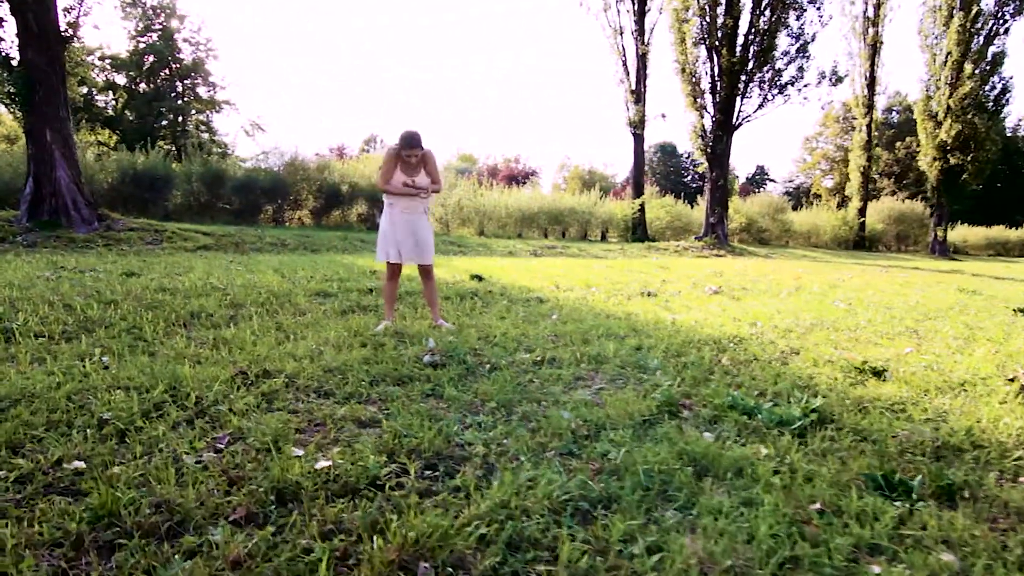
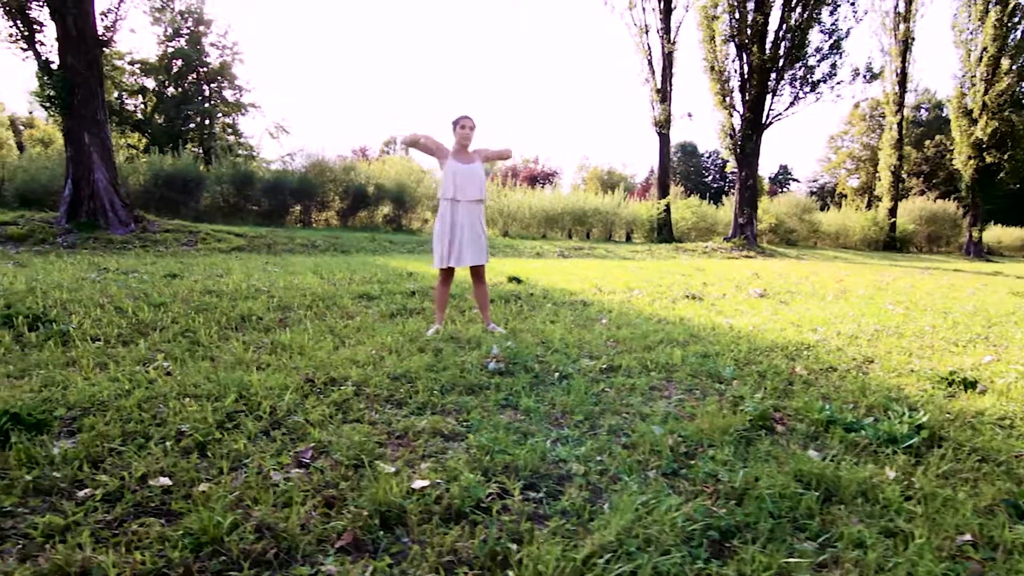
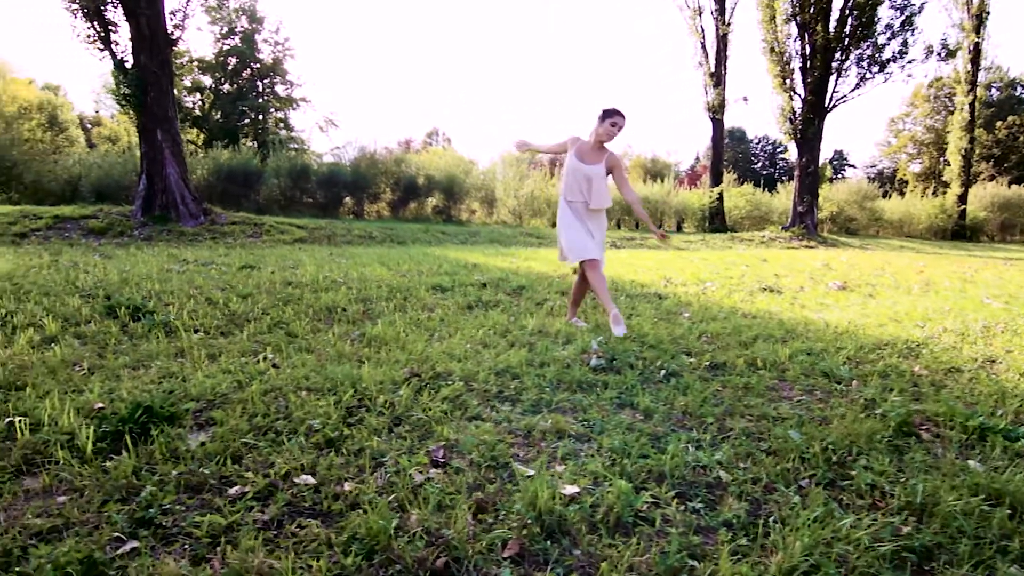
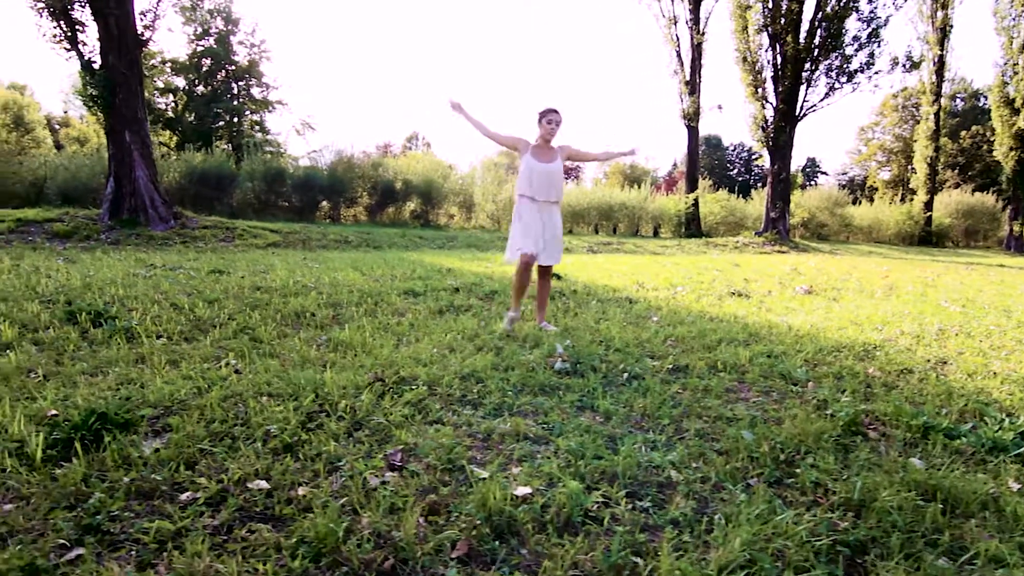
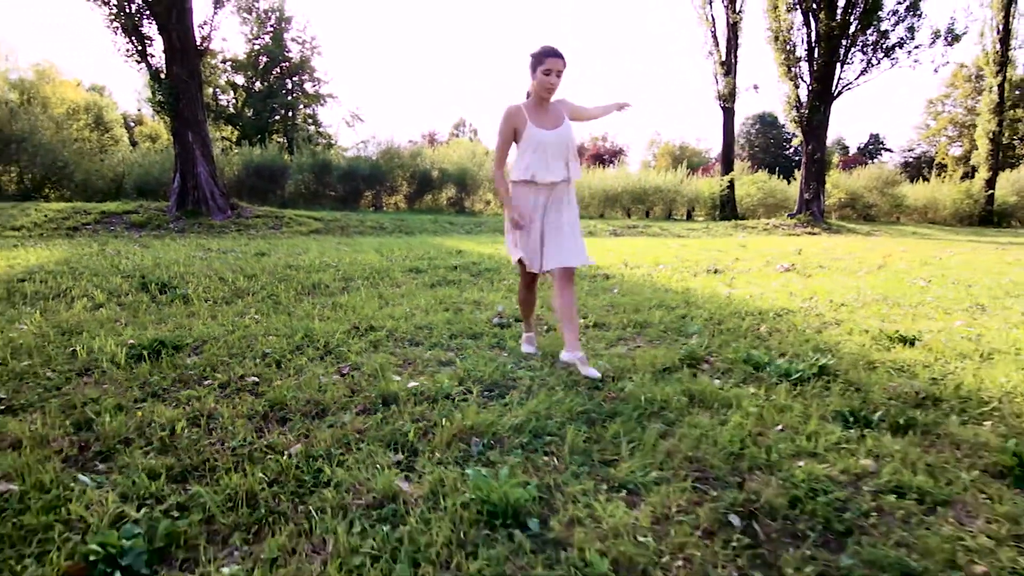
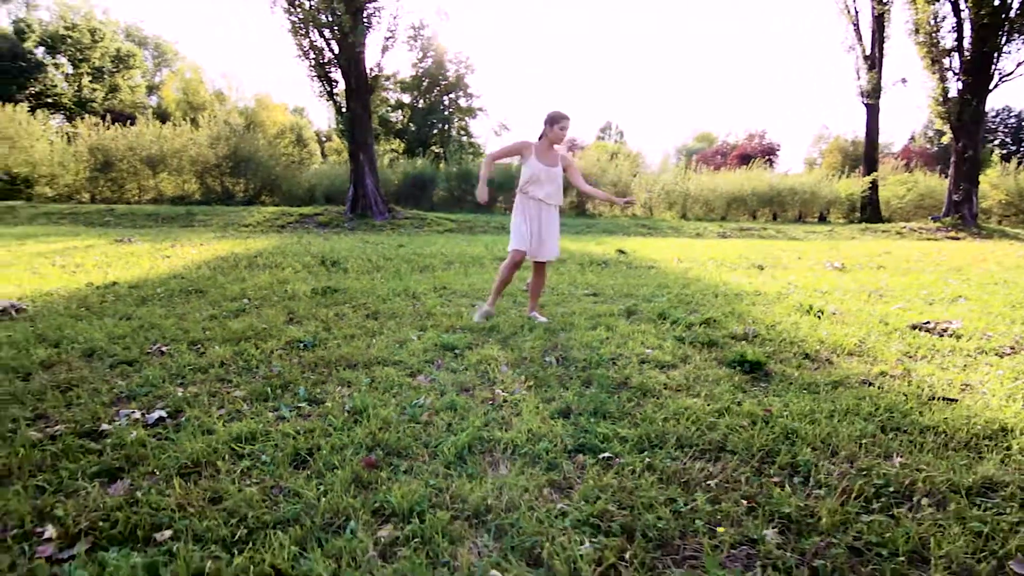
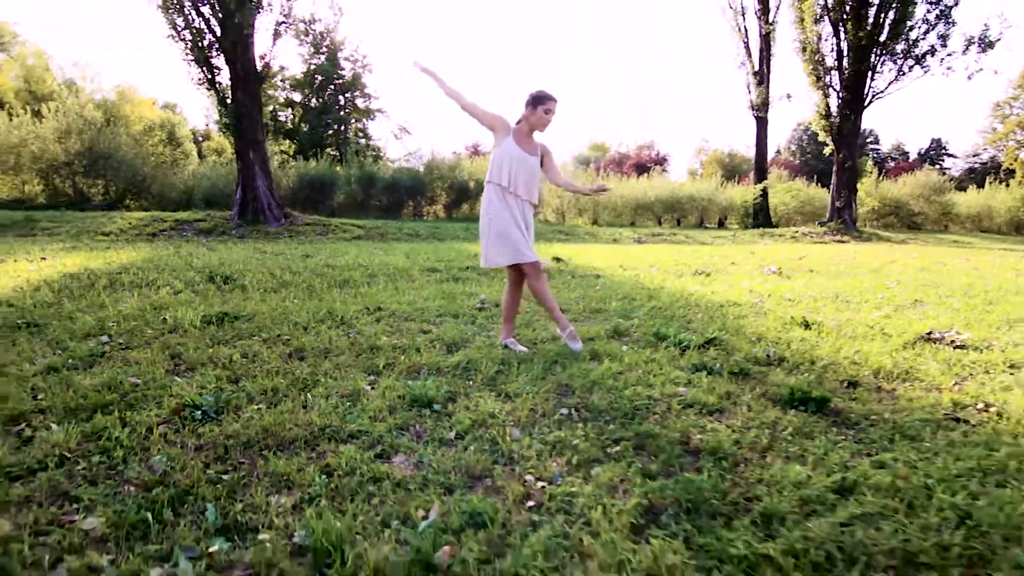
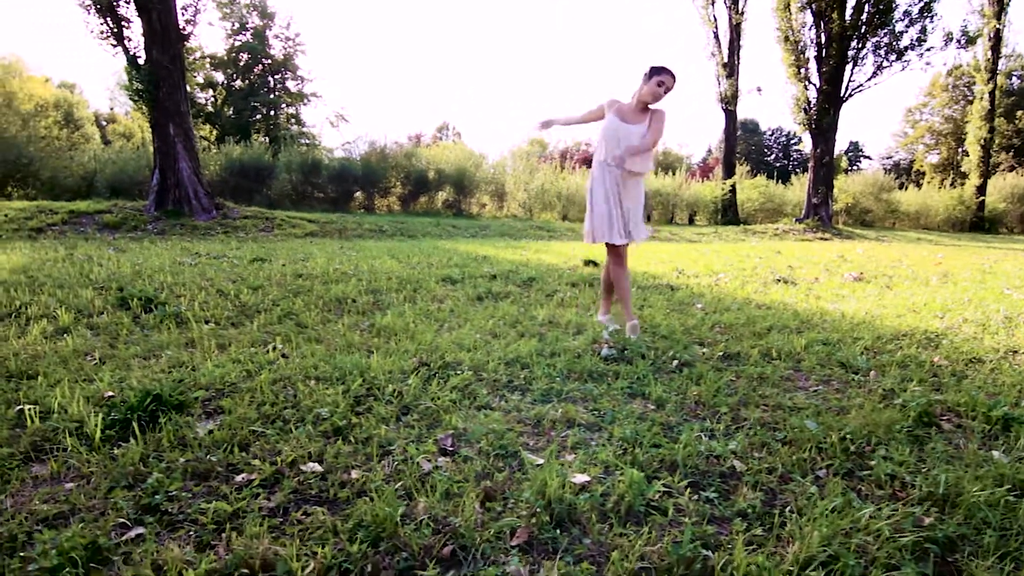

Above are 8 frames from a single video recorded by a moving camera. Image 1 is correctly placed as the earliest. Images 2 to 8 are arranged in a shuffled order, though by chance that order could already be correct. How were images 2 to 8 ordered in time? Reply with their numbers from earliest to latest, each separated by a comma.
2, 4, 3, 8, 5, 7, 6
